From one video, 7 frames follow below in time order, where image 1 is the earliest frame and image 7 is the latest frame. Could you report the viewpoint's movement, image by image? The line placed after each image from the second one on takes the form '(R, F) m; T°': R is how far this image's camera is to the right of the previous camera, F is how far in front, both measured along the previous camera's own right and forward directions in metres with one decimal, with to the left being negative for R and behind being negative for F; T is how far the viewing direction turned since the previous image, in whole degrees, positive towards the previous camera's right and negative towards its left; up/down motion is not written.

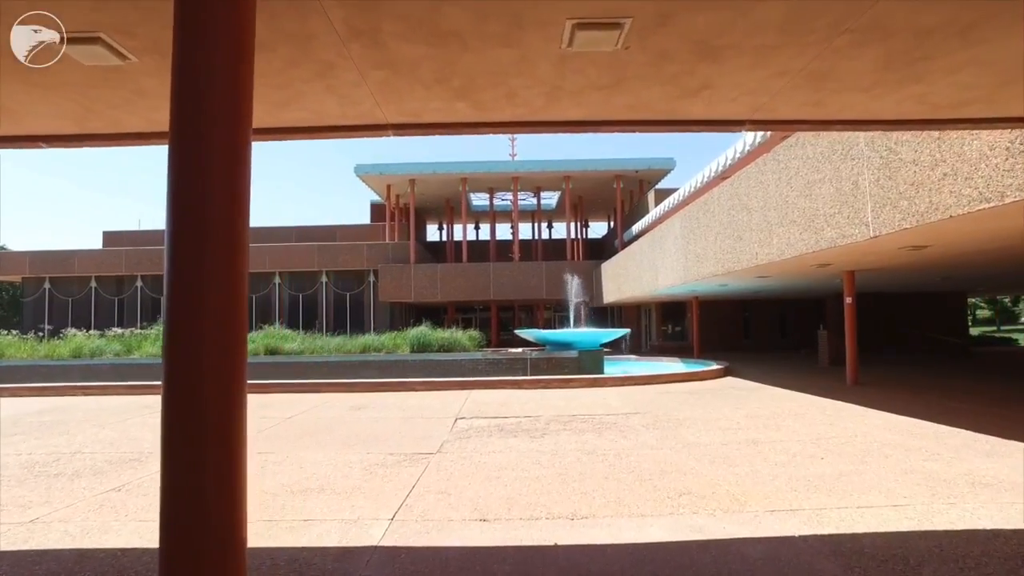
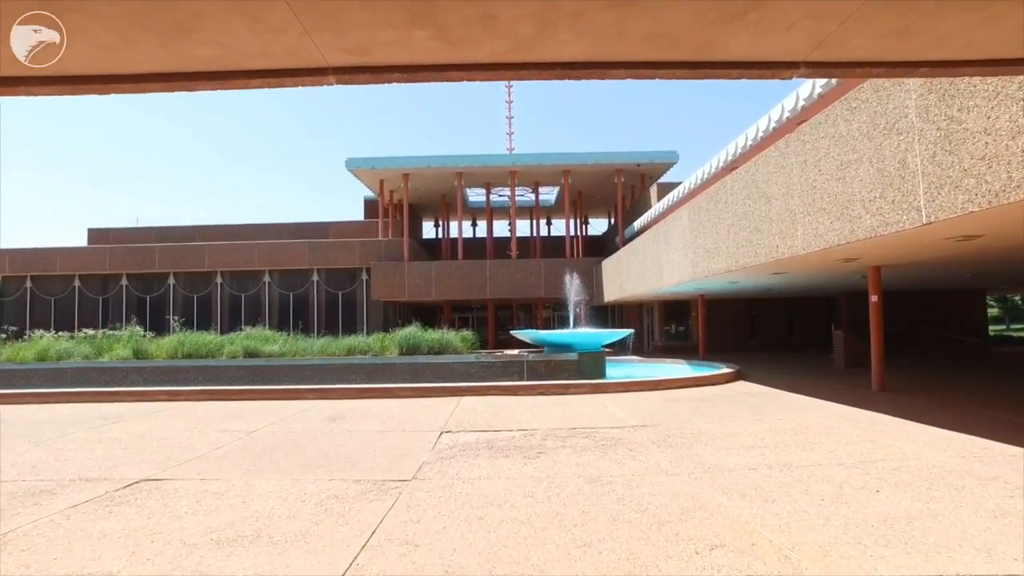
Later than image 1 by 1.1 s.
(+0.1, +1.0) m; 0°
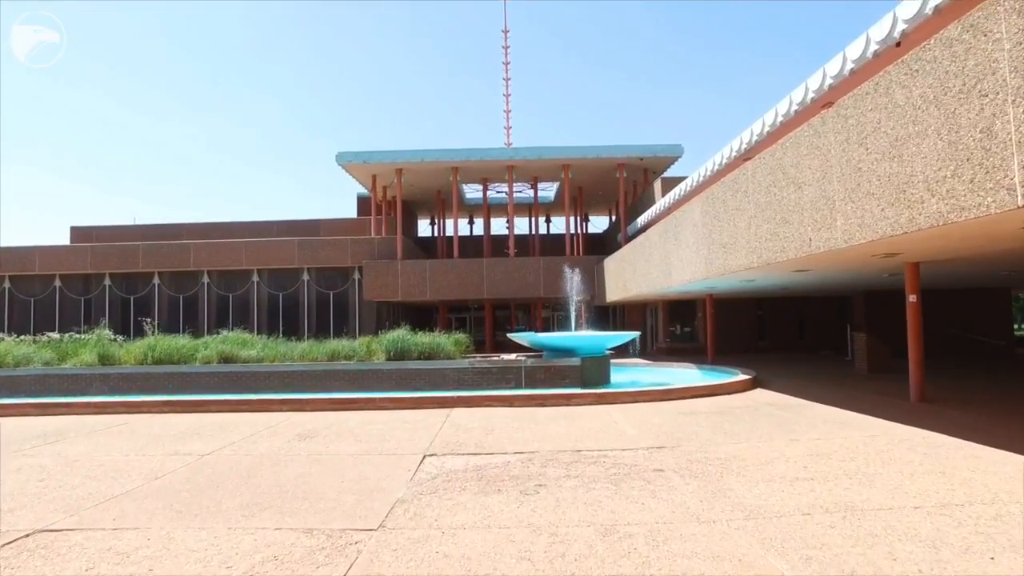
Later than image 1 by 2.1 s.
(0.0, +1.2) m; 0°
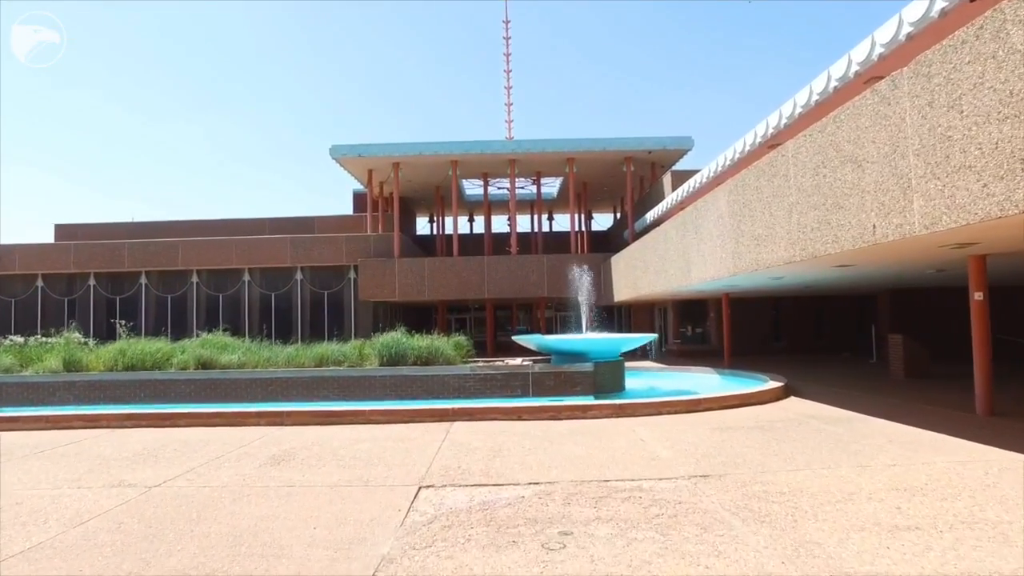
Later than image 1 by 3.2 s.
(-0.1, +1.3) m; 0°
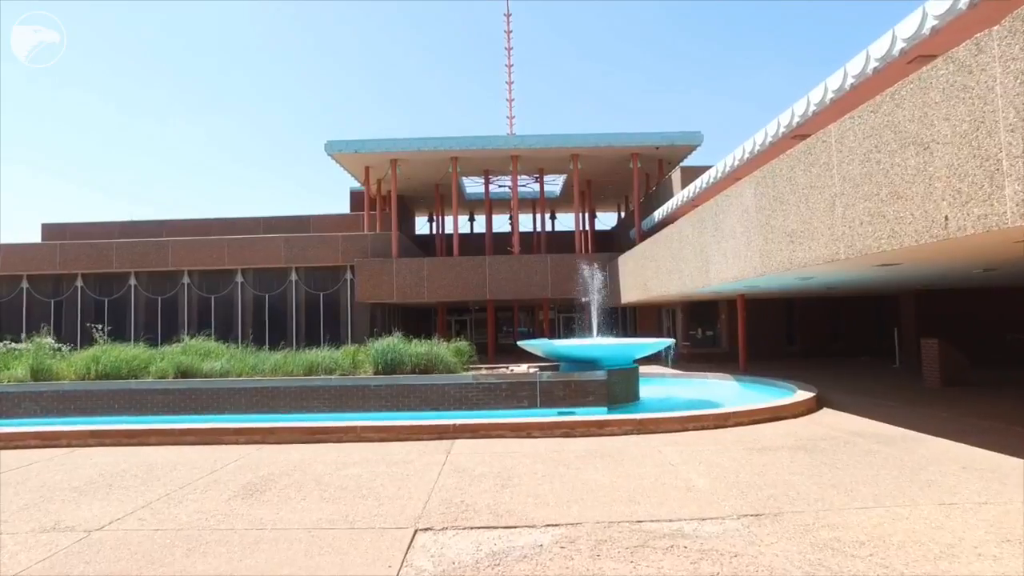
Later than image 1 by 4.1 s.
(-0.1, +1.0) m; 0°
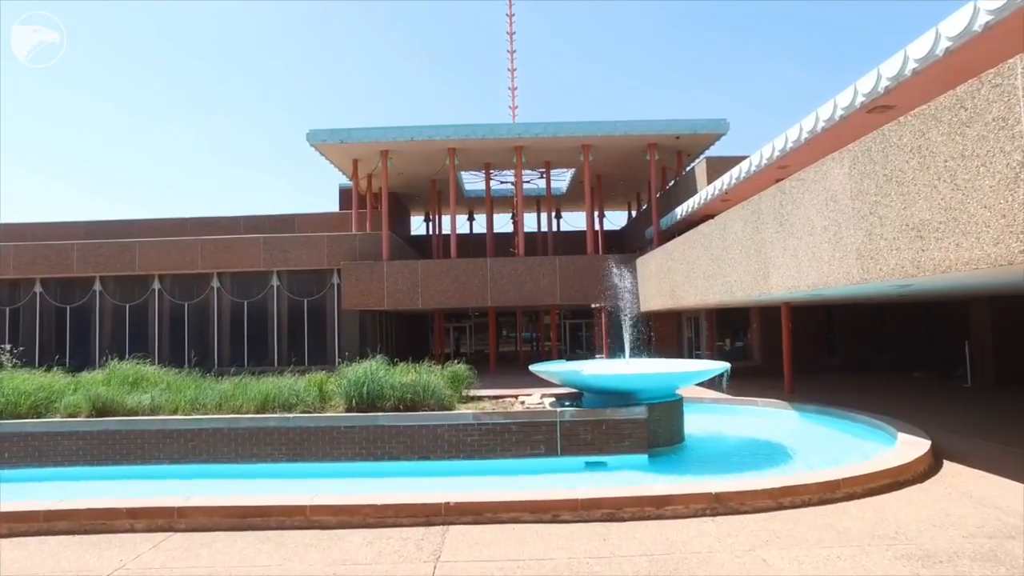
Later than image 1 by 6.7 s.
(-0.2, +2.7) m; 0°
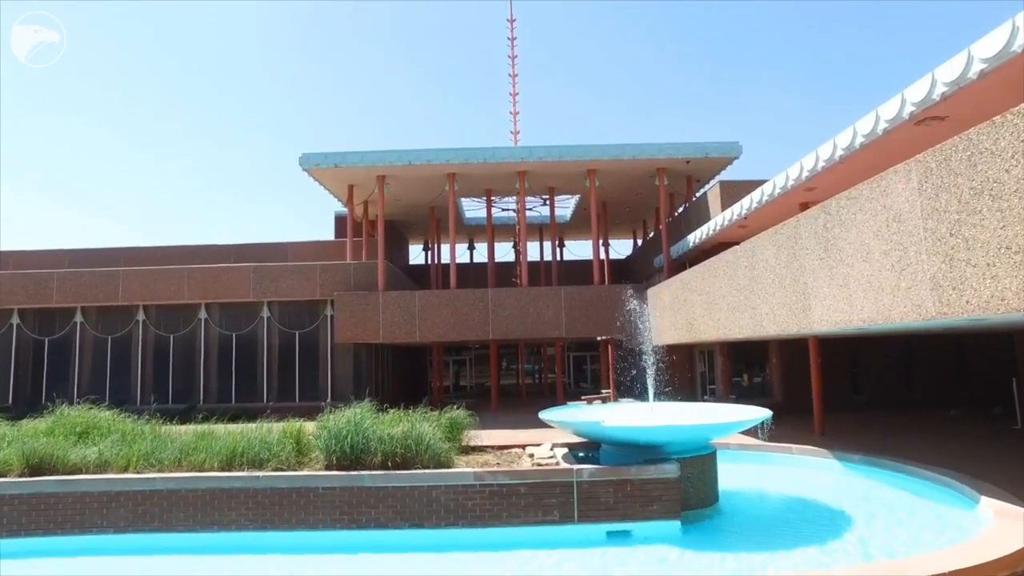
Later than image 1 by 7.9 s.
(-0.1, +1.3) m; 0°
